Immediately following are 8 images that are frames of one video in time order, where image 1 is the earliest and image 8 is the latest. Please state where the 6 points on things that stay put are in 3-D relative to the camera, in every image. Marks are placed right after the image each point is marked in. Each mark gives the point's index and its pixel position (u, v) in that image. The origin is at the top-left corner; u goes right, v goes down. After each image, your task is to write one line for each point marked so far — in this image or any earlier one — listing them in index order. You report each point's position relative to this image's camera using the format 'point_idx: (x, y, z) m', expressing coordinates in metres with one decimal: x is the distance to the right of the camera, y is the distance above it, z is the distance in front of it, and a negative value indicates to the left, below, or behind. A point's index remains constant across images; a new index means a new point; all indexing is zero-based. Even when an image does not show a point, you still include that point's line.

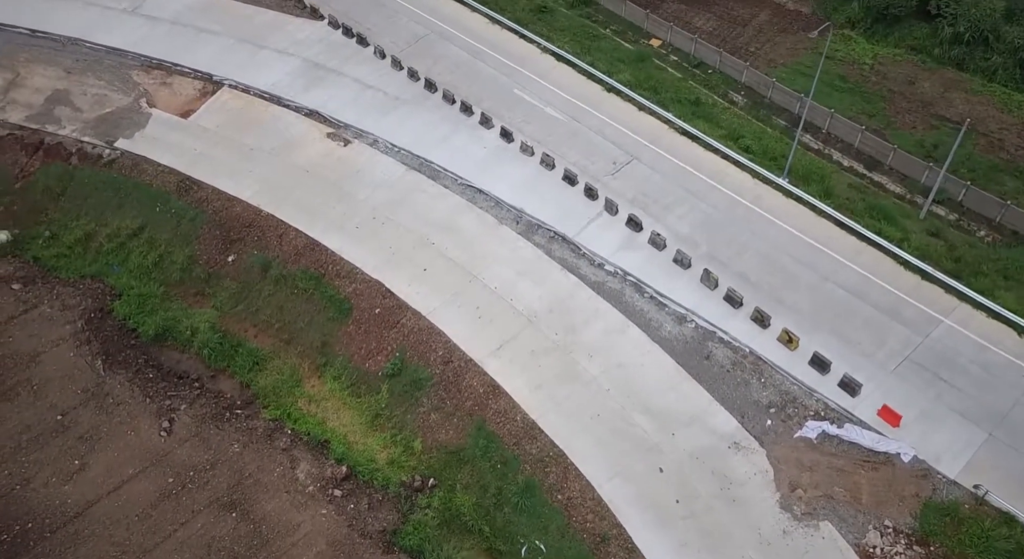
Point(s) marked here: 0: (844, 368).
0: (+7.7, -2.1, +18.7) m
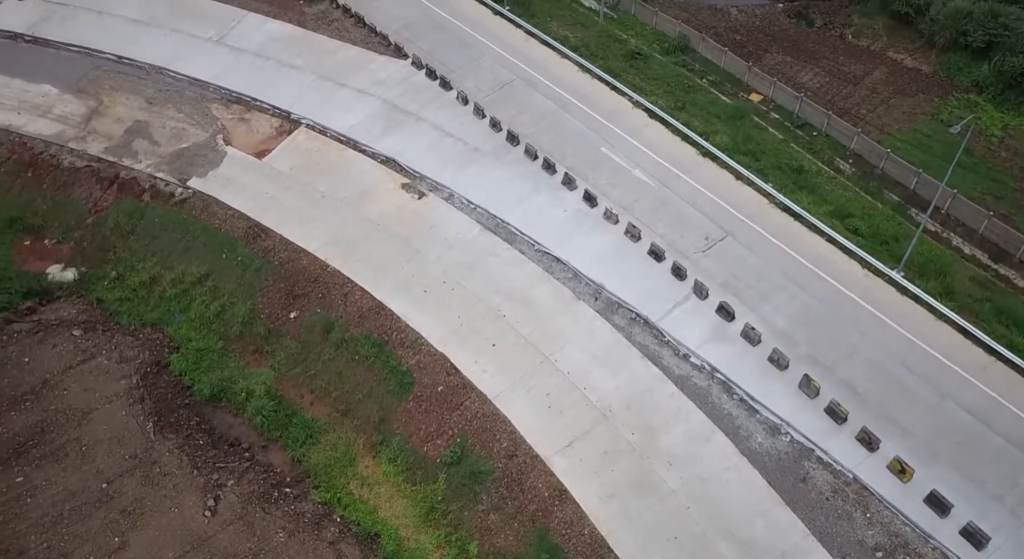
0: (+9.1, -4.6, +16.3) m
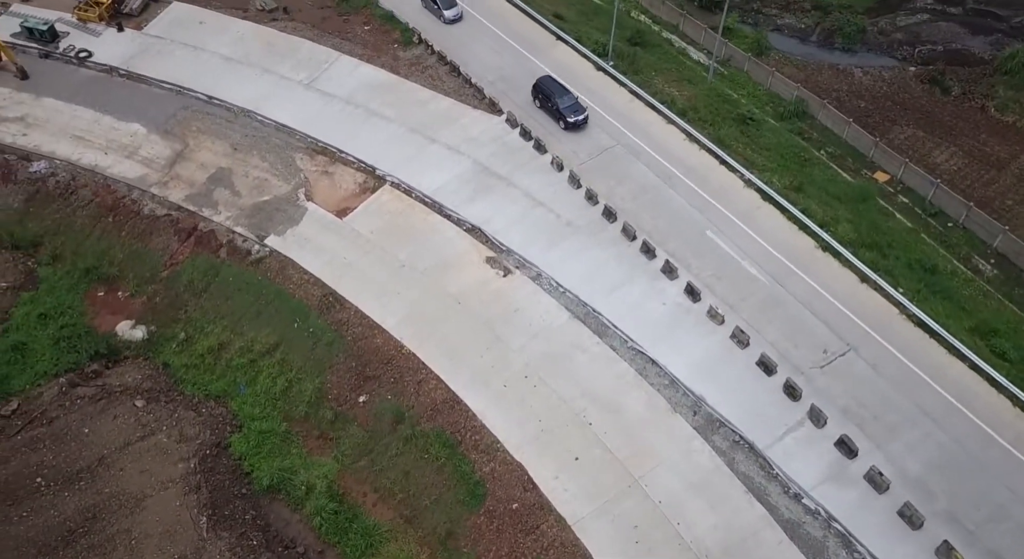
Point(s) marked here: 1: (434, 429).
0: (+10.4, -7.6, +13.4) m
1: (-1.9, -3.6, +19.6) m
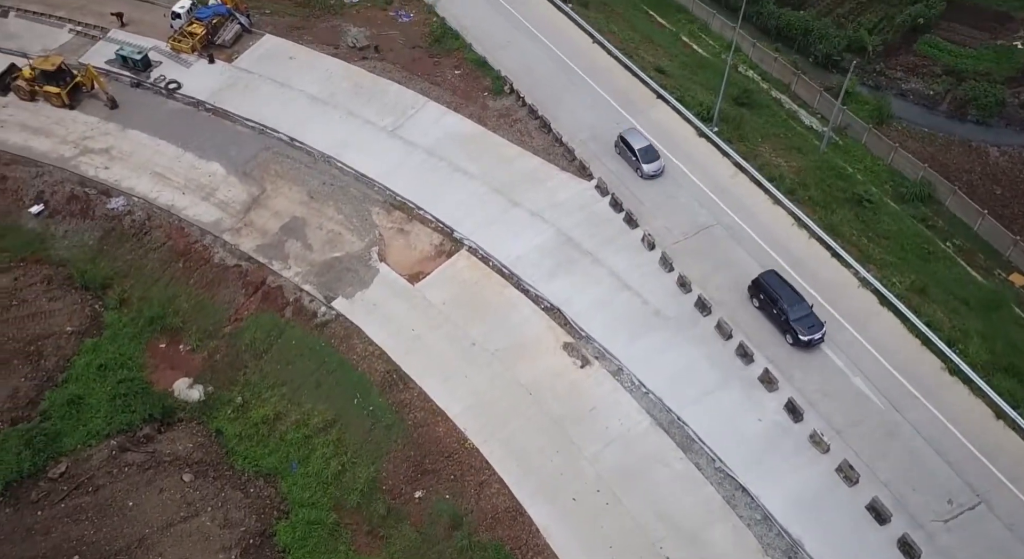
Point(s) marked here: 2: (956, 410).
0: (+10.9, -10.6, +10.4) m
1: (-0.4, -5.8, +17.8) m
2: (+10.1, -2.9, +18.3) m
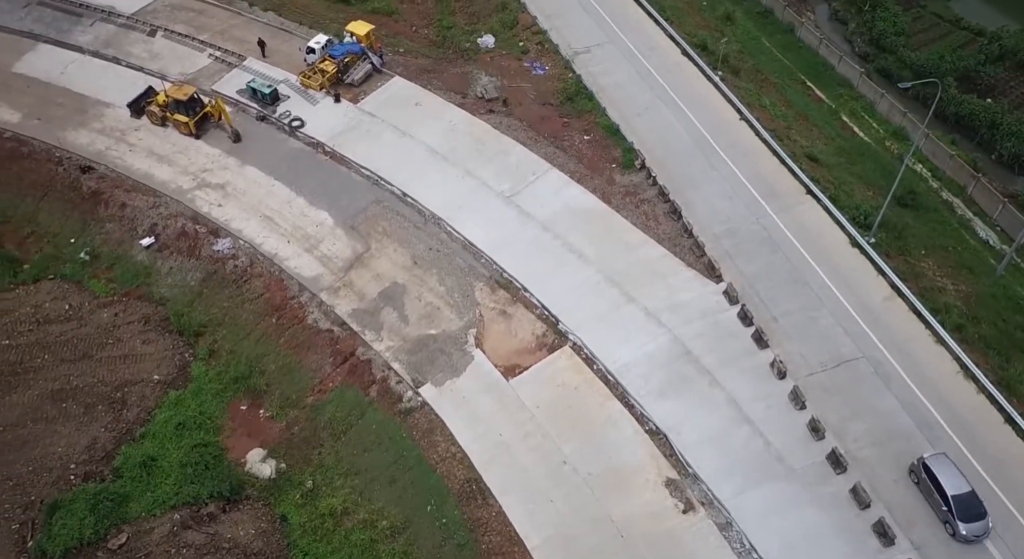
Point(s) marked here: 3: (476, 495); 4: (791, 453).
0: (+10.3, -14.3, +6.5) m
1: (+0.8, -8.4, +15.5) m
2: (+11.5, -6.8, +14.5) m
3: (-0.9, -5.1, +19.3) m
4: (+6.4, -4.0, +18.6) m
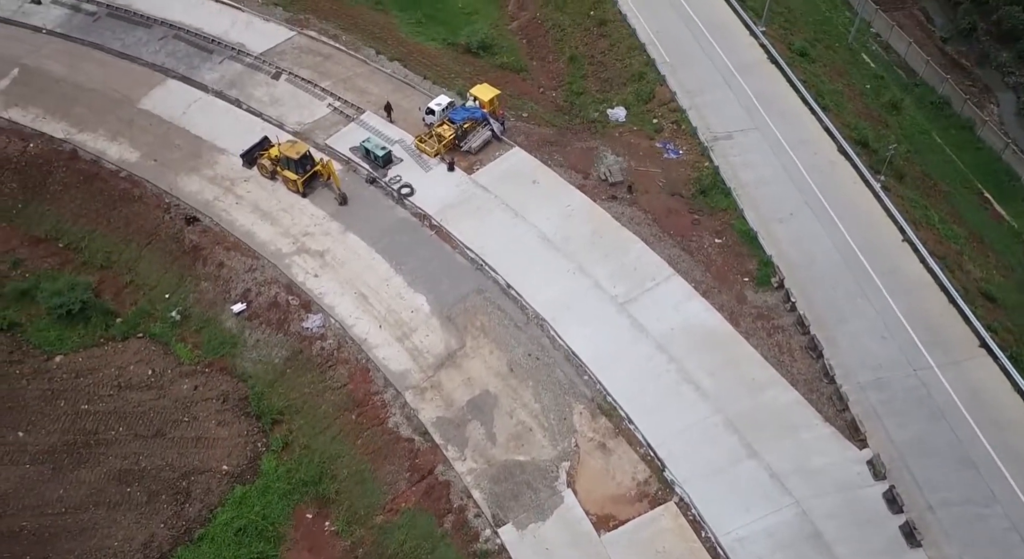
0: (+9.1, -18.2, +2.3) m
1: (+1.5, -11.6, +12.6) m
2: (+12.1, -11.1, +10.2) m
3: (+0.7, -8.2, +16.6) m
4: (+7.9, -7.8, +14.9) m
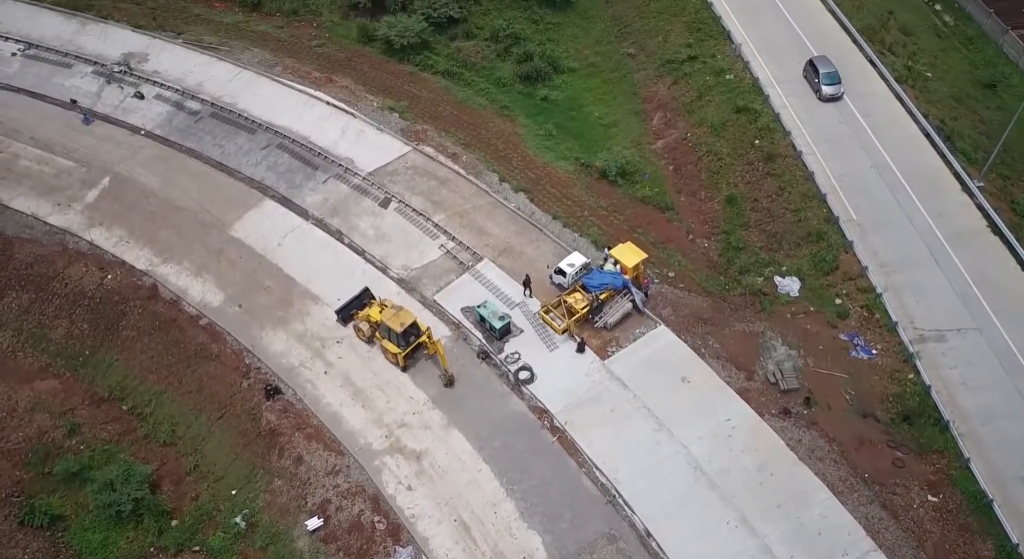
0: (+8.4, -23.9, -4.7) m
1: (+2.6, -17.2, +6.6) m
2: (+12.9, -17.3, +2.9) m
3: (+2.6, -13.9, +10.7) m
4: (+9.5, -14.0, +8.2) m
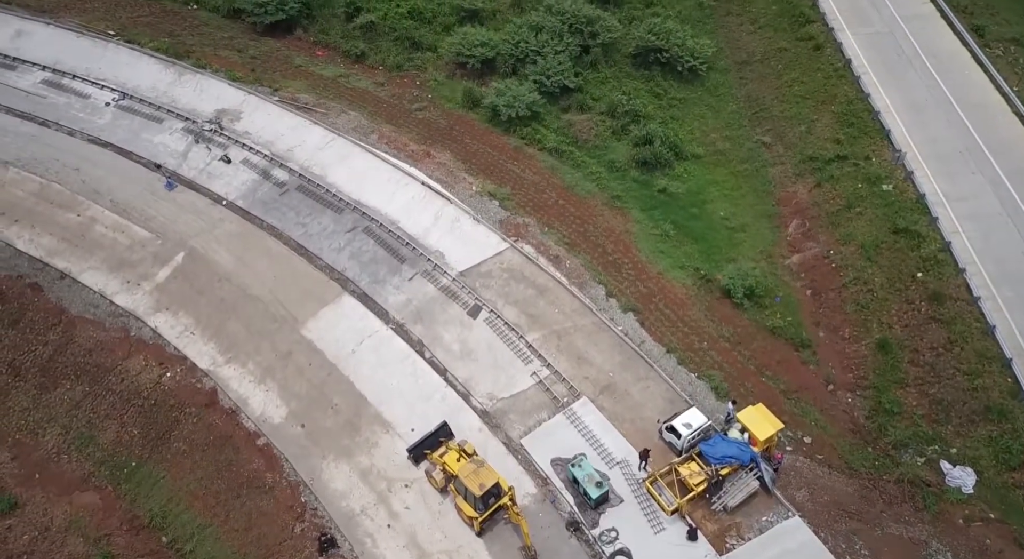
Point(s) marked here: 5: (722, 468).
0: (+5.9, -27.8, -9.8) m
1: (+1.9, -20.9, +2.1) m
2: (+11.6, -21.8, -2.6) m
3: (+2.5, -17.7, +6.3) m
4: (+9.1, -18.3, +3.1) m
5: (+5.1, -4.6, +19.8) m
